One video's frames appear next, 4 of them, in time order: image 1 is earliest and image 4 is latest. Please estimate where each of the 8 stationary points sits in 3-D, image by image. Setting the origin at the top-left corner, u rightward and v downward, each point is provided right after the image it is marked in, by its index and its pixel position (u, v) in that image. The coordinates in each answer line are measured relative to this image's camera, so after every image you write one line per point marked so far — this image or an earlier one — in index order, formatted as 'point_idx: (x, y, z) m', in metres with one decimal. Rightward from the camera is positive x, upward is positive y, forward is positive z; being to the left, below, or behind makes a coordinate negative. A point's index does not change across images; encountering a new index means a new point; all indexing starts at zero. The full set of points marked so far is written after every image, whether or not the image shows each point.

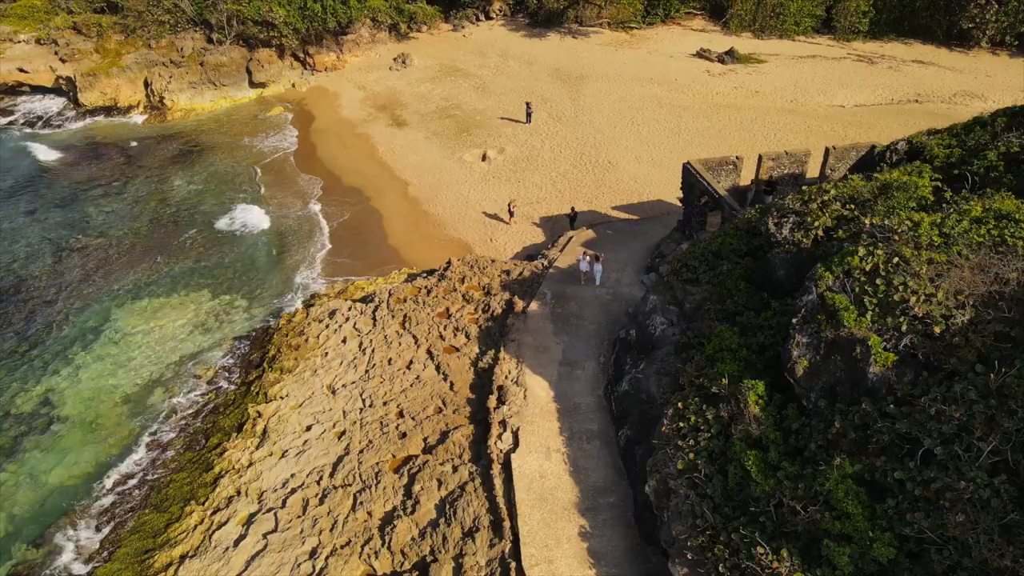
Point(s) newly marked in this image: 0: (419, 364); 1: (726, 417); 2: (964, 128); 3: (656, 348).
0: (-2.0, -1.6, +15.9) m
1: (+3.1, -1.8, +10.5) m
2: (+7.7, +2.7, +12.5) m
3: (+2.5, -1.1, +13.1) m
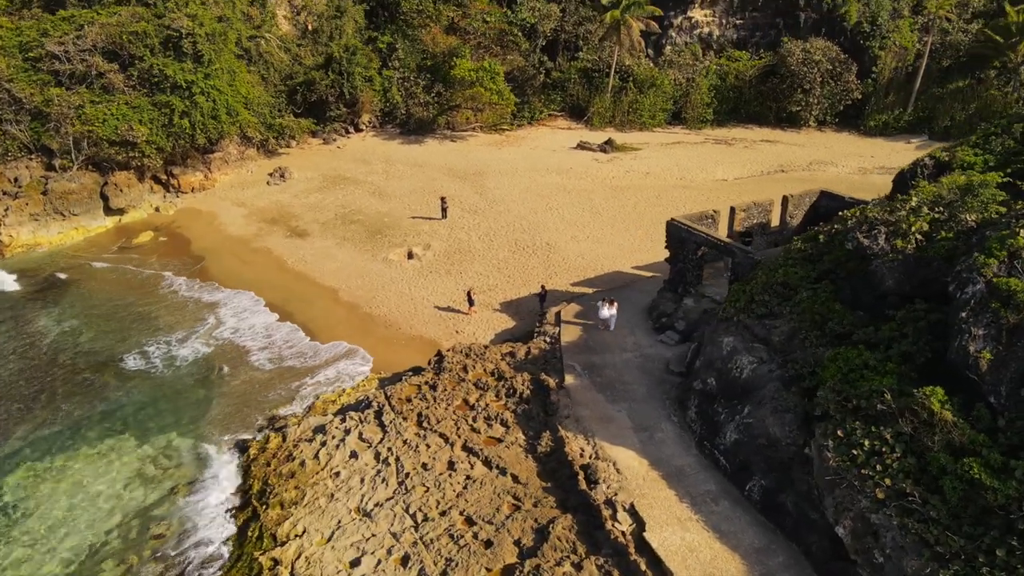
0: (-0.9, -3.2, +13.6) m
1: (+5.2, -1.9, +9.7) m
2: (+8.5, +2.7, +13.4) m
3: (+4.0, -1.7, +12.2) m
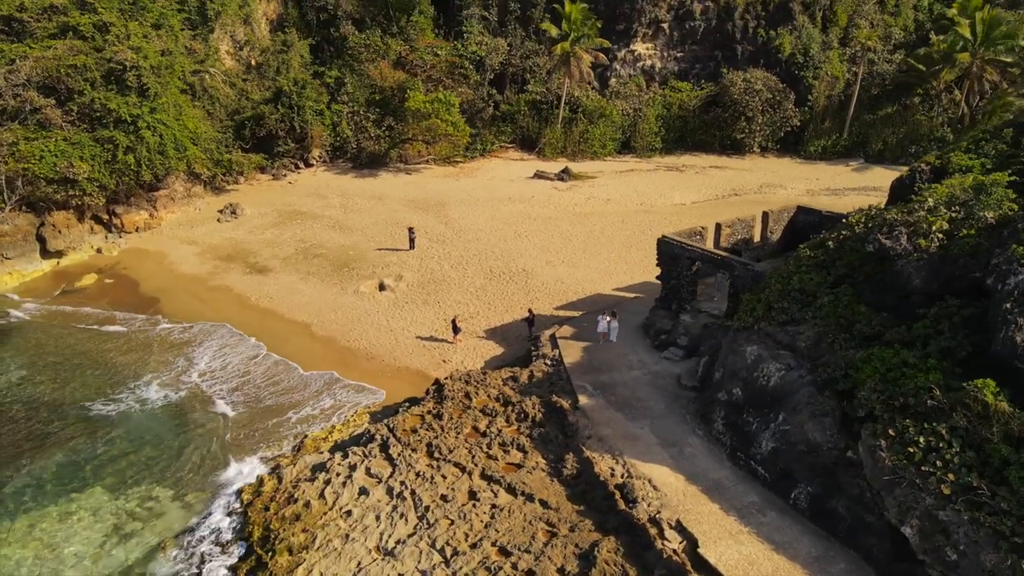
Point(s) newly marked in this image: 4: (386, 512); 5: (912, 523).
0: (-0.5, -3.6, +12.9) m
1: (+5.9, -1.8, +9.7) m
2: (+8.7, +2.7, +14.0) m
3: (+4.5, -1.7, +12.0) m
4: (-2.2, -3.9, +12.8) m
5: (+5.1, -3.0, +9.5) m
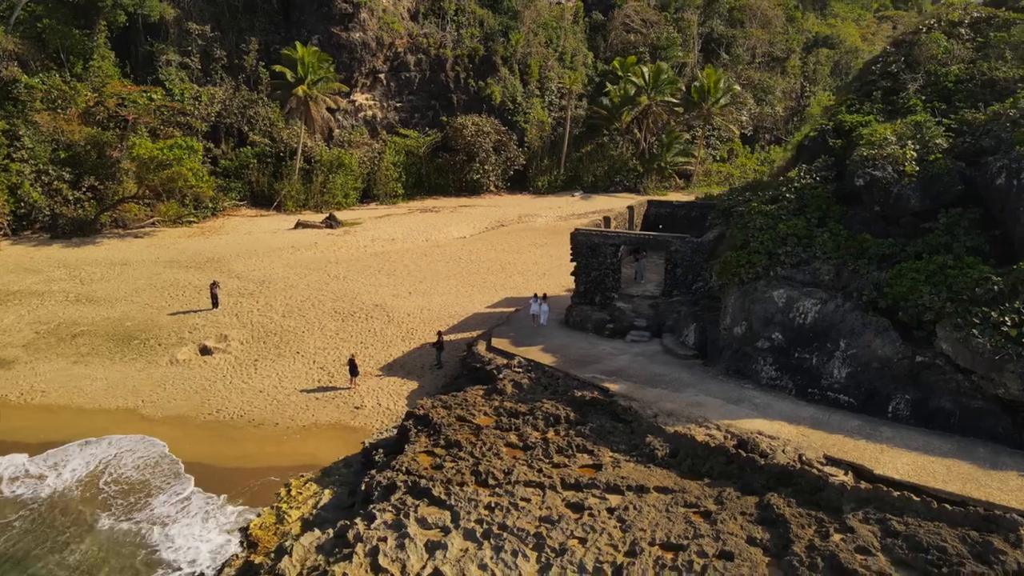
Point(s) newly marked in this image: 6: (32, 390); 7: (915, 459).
0: (+1.1, -3.1, +10.9) m
1: (+7.9, -0.2, +11.1) m
2: (+7.6, +4.0, +16.5) m
3: (+5.5, -0.6, +12.5) m
4: (-0.3, -3.7, +10.0) m
5: (+7.5, -1.4, +10.5) m
6: (-11.8, -2.5, +18.1) m
7: (+5.7, -2.4, +10.5) m
